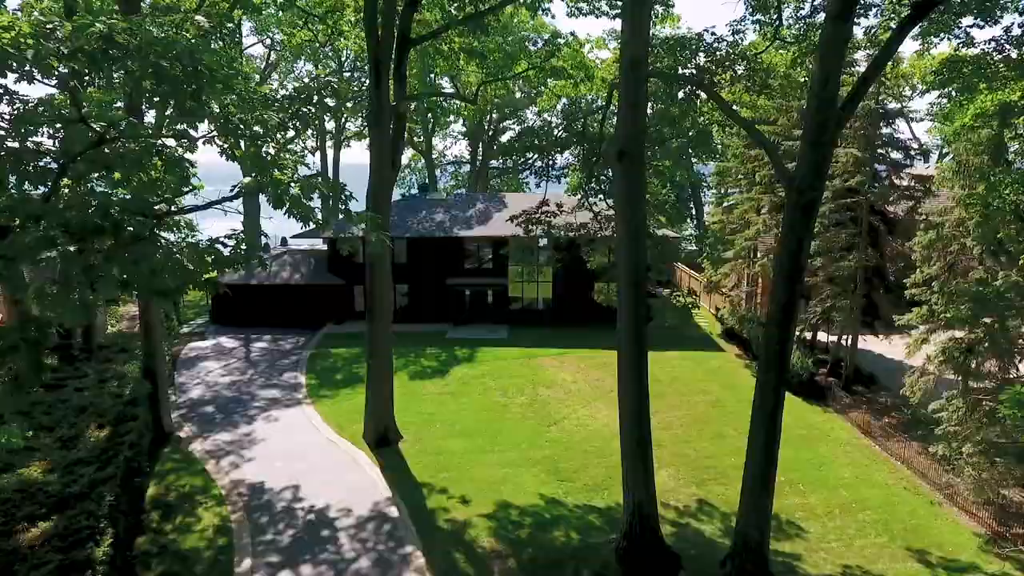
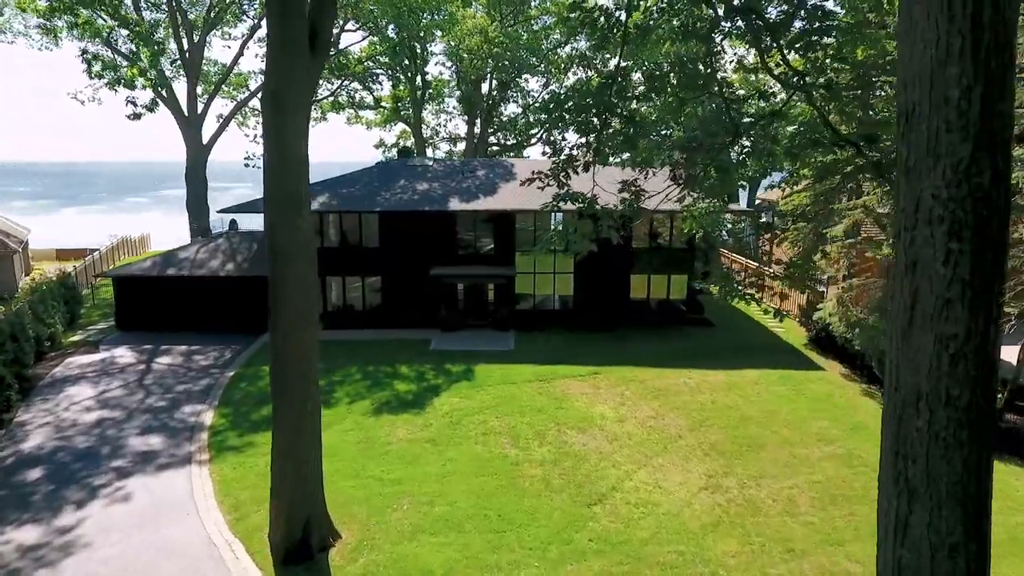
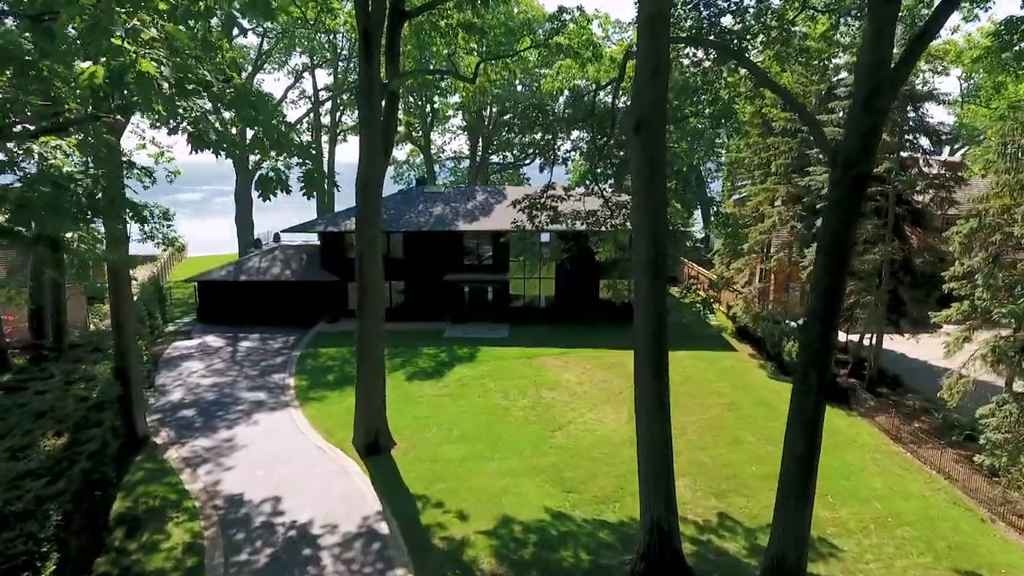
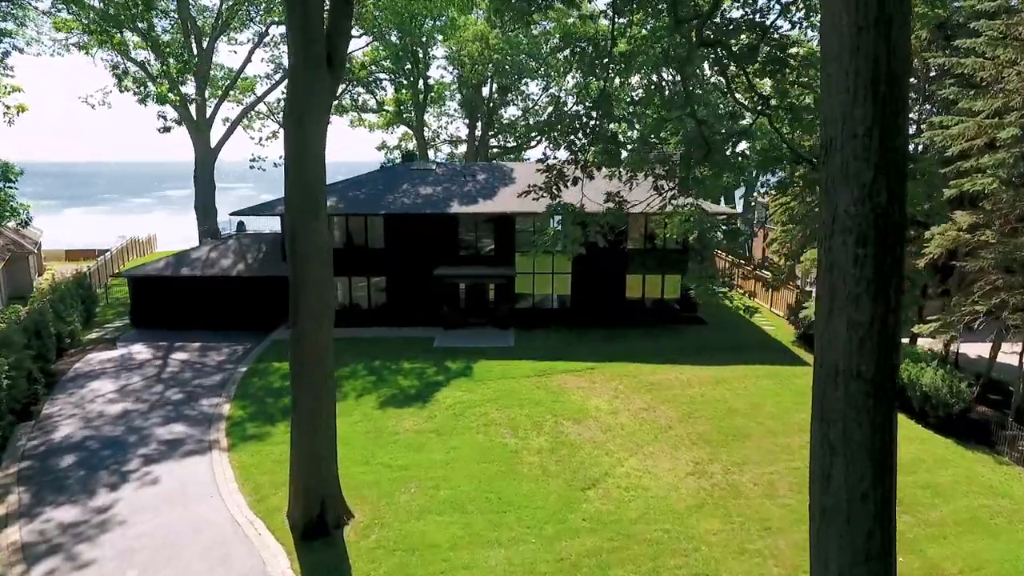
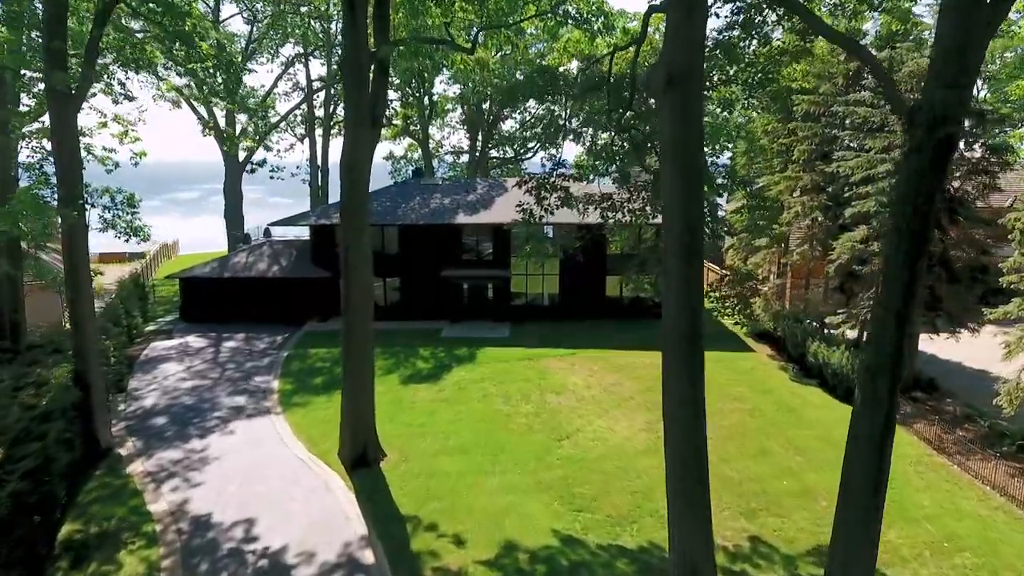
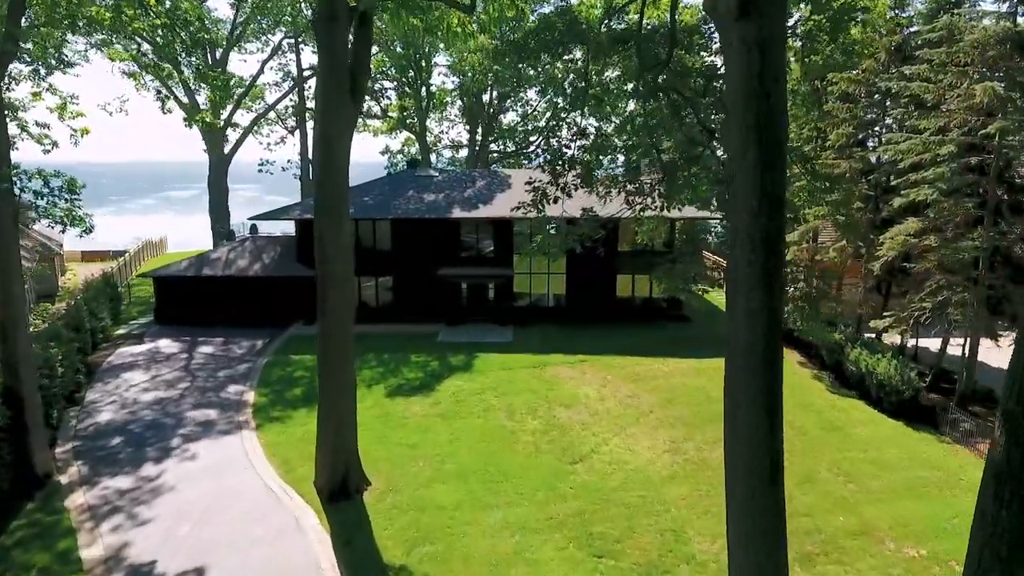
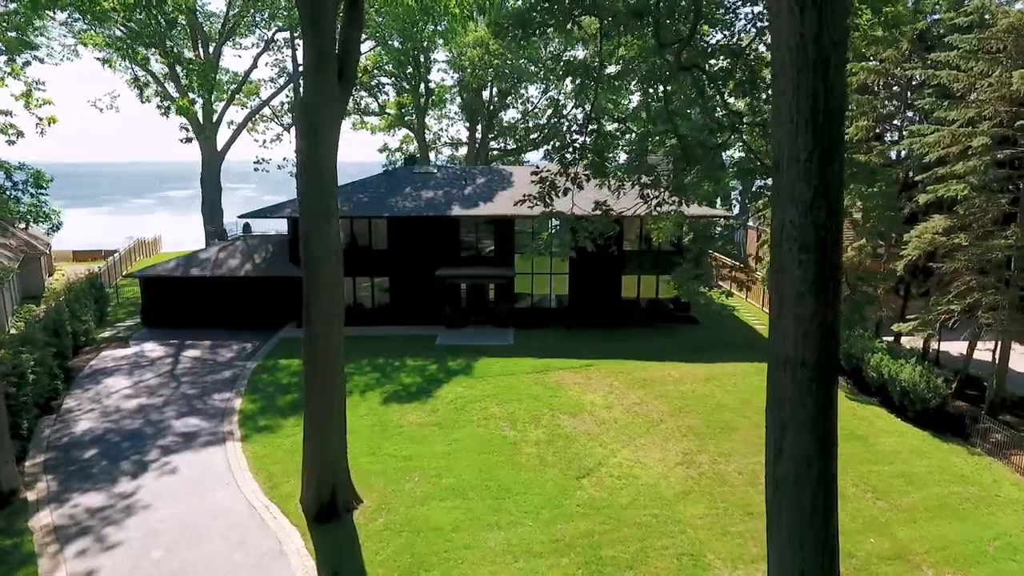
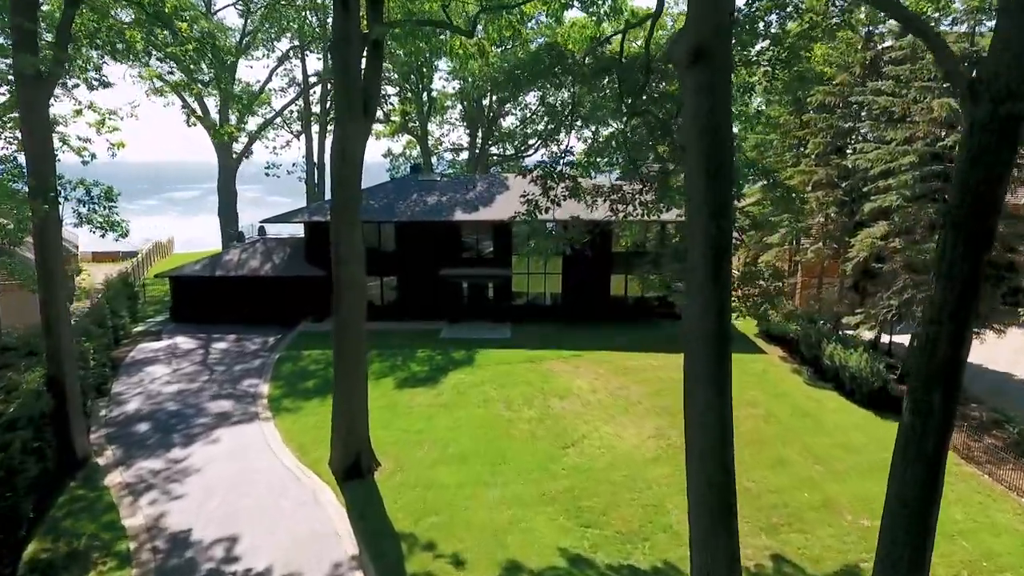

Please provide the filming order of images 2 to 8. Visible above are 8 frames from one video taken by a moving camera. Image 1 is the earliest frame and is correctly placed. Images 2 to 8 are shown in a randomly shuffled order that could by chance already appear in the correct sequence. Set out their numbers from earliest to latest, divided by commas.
3, 5, 8, 6, 7, 4, 2
